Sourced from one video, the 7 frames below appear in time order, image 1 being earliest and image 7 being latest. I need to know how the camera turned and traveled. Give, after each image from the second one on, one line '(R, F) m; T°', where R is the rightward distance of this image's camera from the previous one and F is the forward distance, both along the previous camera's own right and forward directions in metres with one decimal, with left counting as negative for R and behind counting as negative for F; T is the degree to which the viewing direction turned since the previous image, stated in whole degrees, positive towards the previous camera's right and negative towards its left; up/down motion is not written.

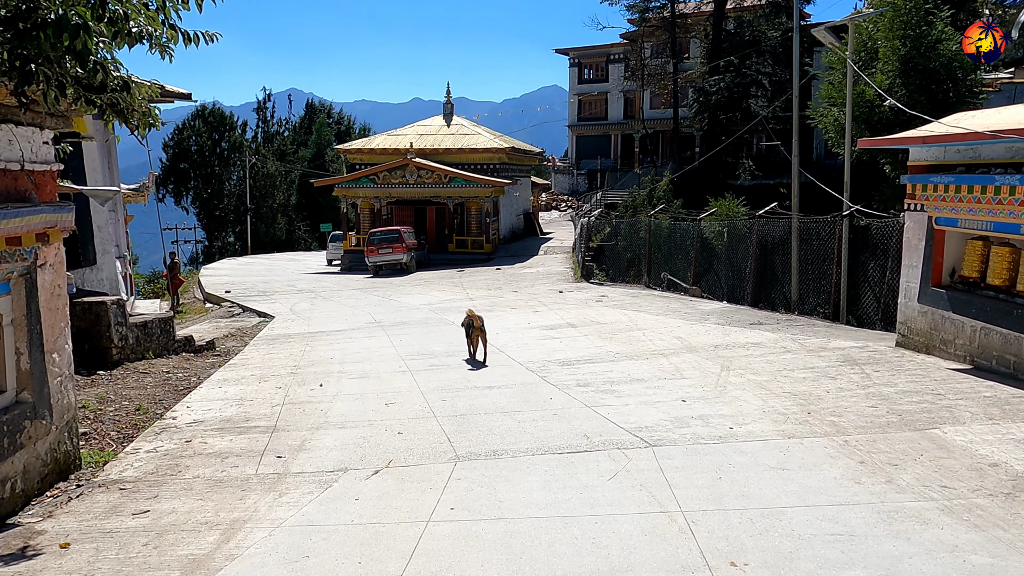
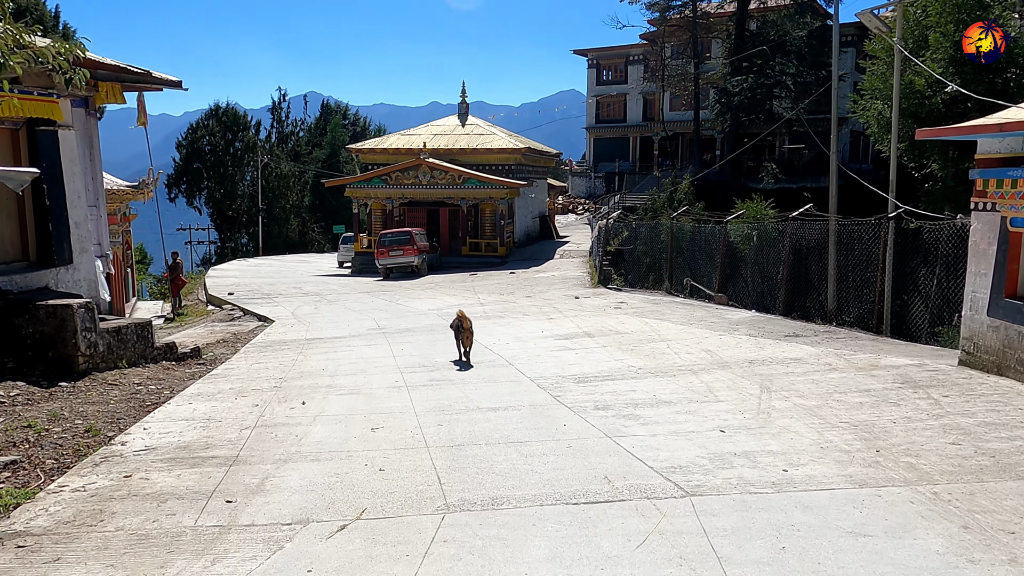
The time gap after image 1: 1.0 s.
(+0.1, +1.1) m; -1°
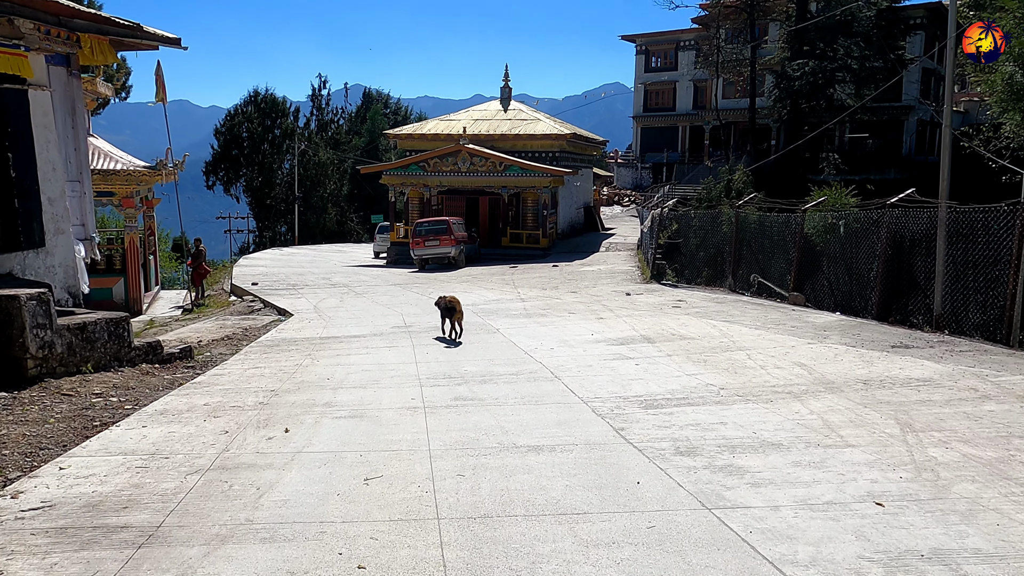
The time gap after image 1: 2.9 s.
(-0.1, +1.9) m; -3°
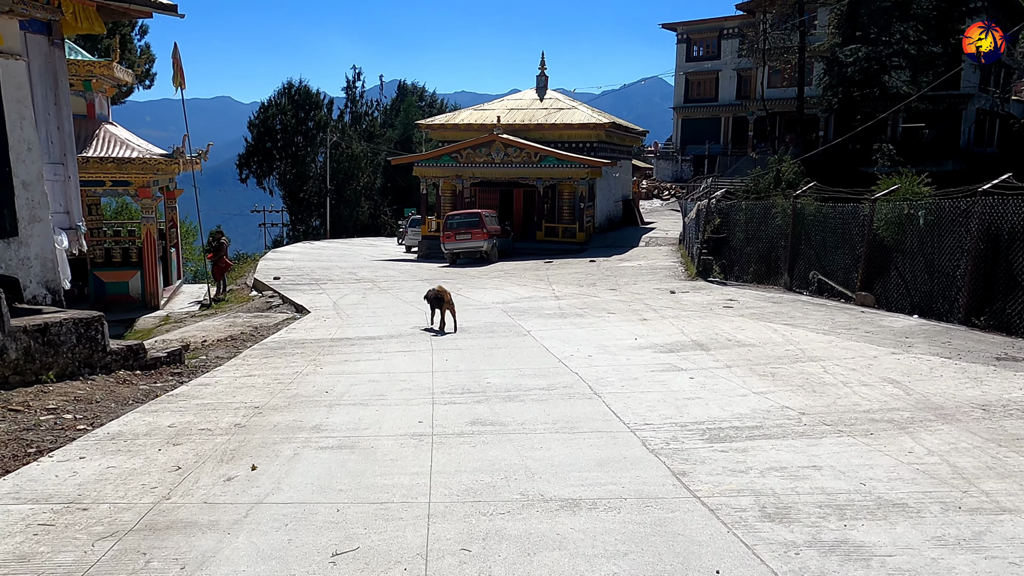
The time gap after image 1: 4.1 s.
(0.0, +1.3) m; -3°
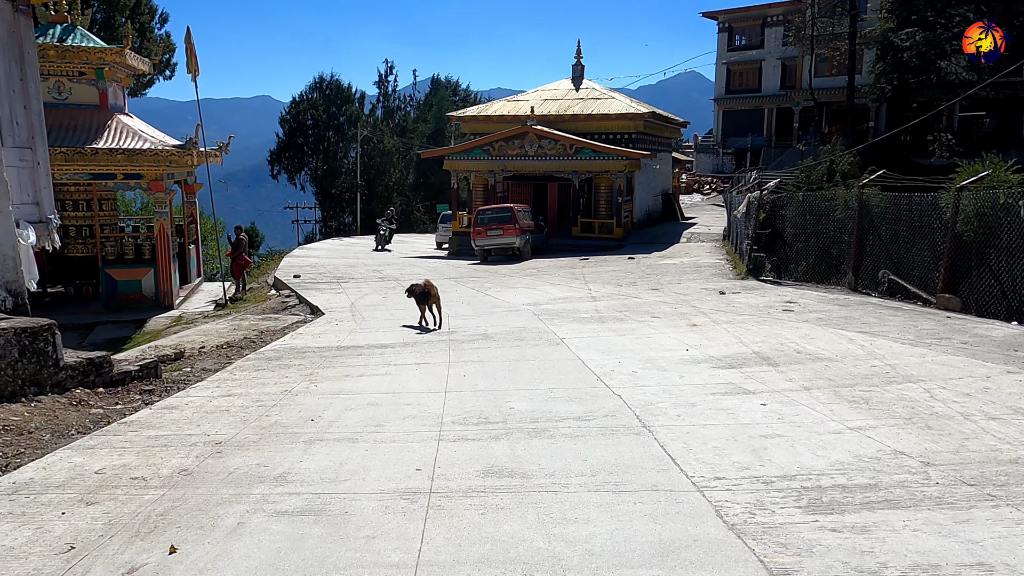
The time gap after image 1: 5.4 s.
(+0.1, +1.4) m; -3°
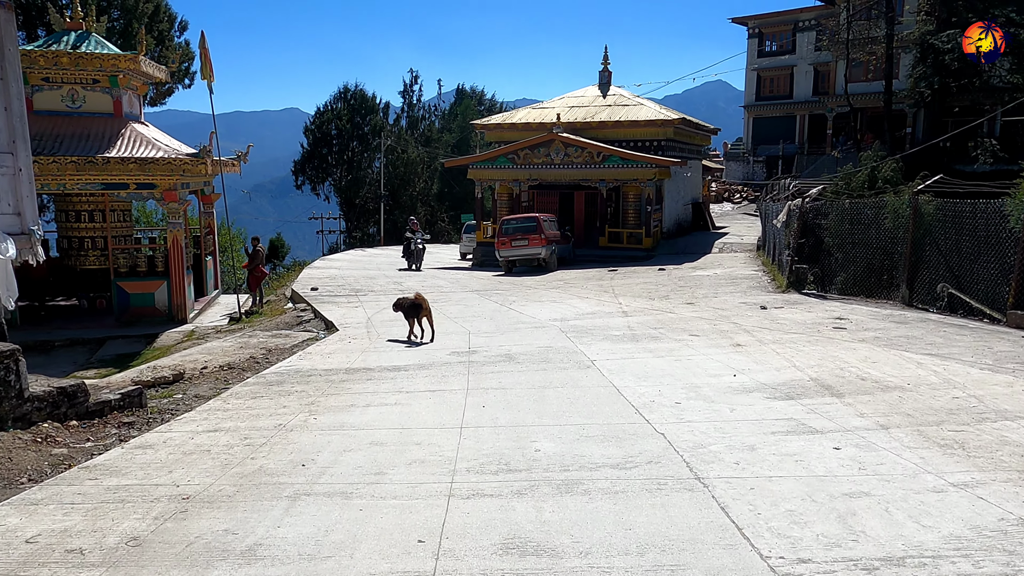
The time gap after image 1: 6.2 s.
(0.0, +0.9) m; -2°
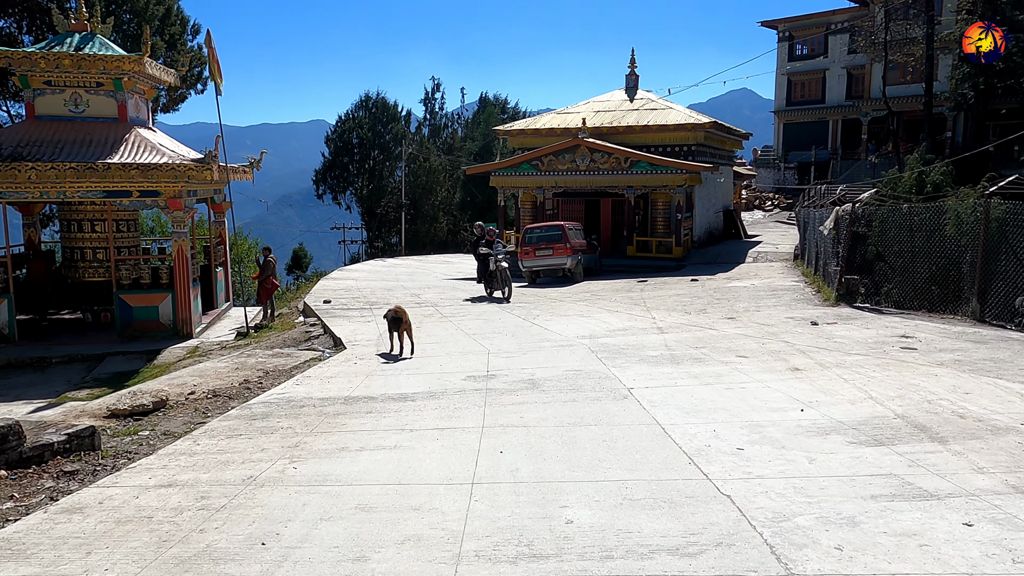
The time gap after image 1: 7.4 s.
(0.0, +1.2) m; -2°
